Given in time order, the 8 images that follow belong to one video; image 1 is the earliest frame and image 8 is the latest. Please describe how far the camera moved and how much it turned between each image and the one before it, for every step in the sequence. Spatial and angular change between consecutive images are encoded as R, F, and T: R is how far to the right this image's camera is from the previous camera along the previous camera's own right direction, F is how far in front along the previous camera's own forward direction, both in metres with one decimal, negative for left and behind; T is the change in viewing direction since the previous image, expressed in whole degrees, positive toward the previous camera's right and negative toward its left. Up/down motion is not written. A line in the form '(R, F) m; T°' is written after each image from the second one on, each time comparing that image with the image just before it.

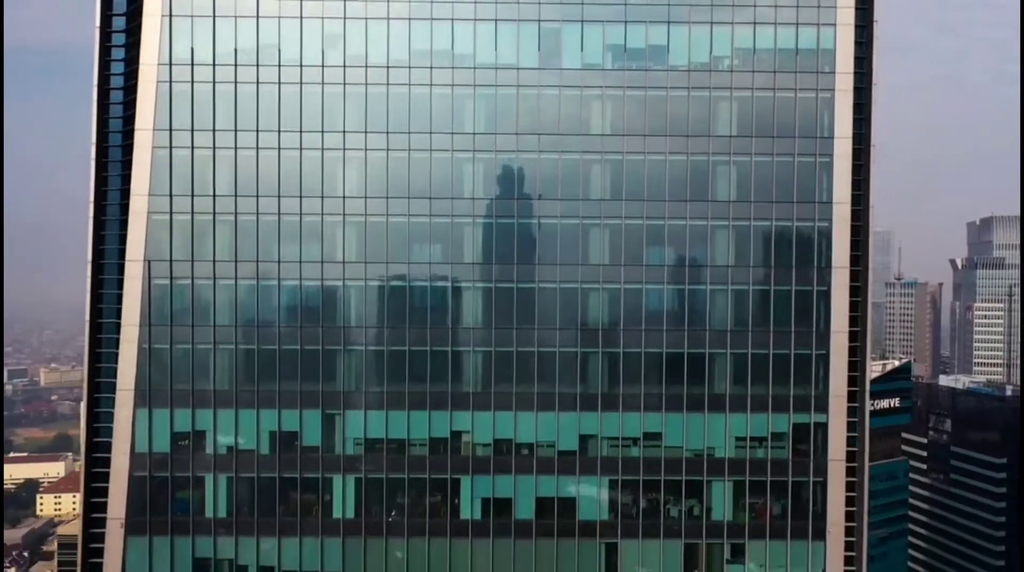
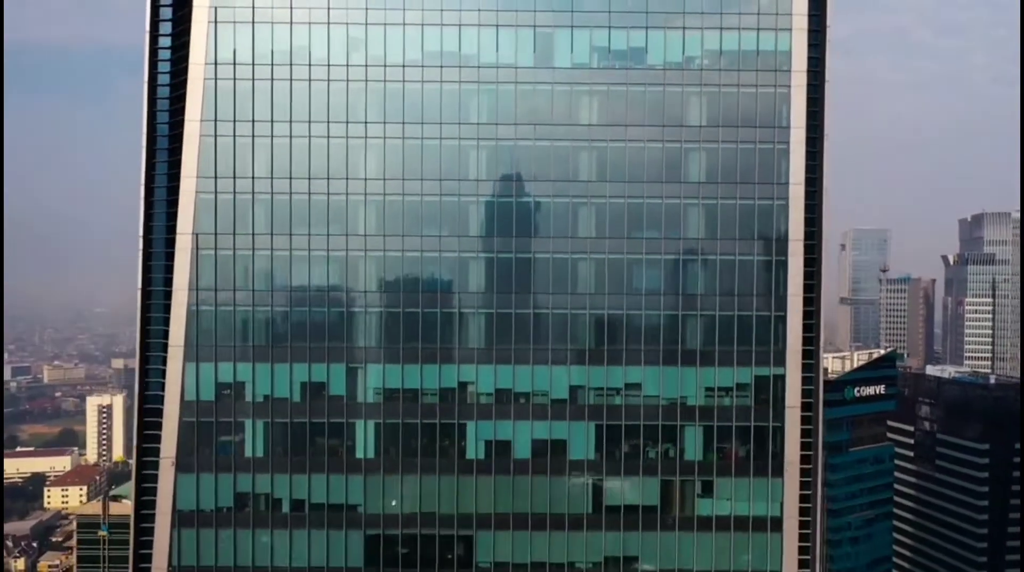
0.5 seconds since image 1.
(0.0, -1.5) m; 0°
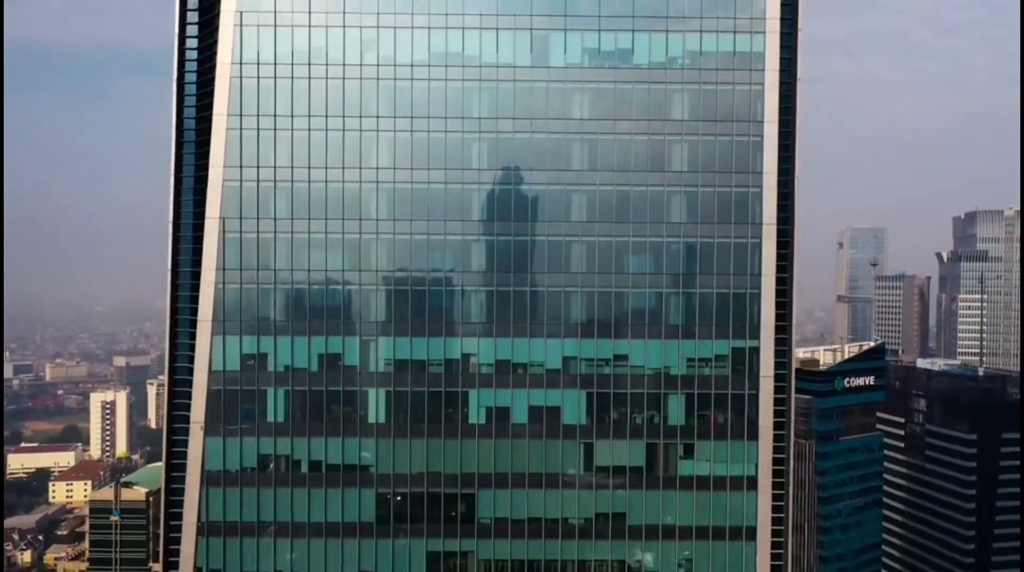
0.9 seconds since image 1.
(0.0, -1.1) m; 0°
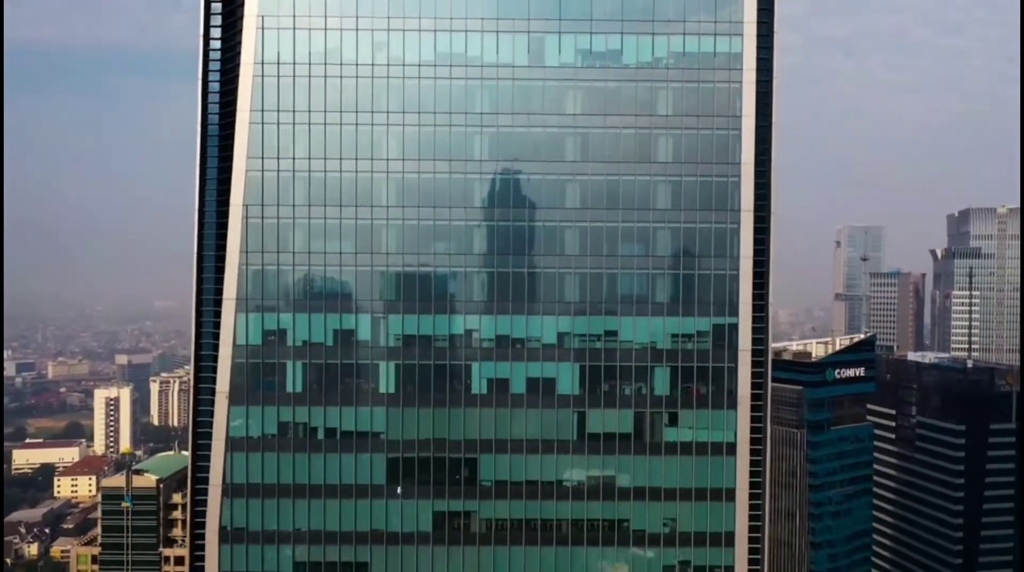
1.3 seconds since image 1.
(0.0, -1.1) m; 0°
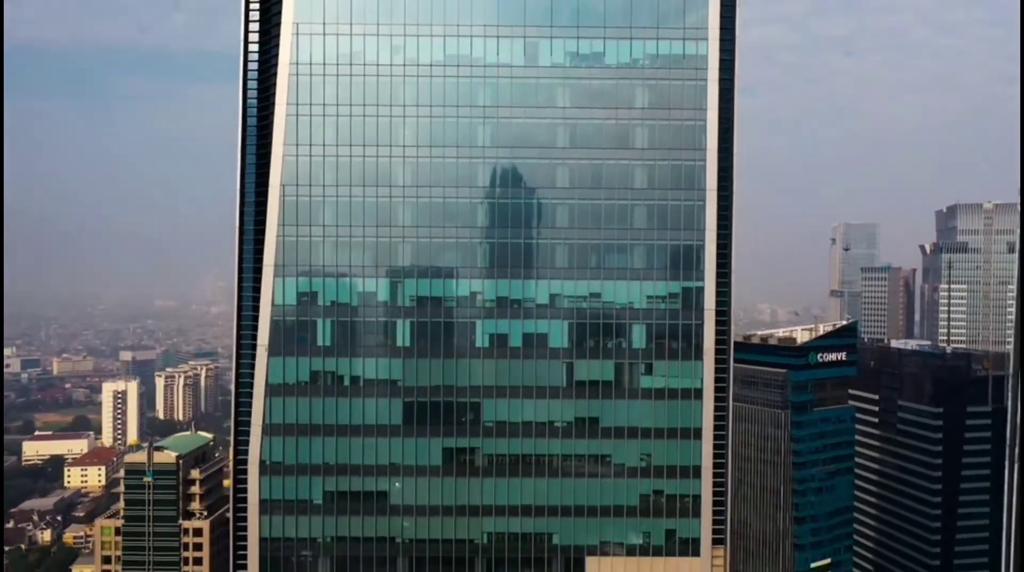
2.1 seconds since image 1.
(0.0, -2.3) m; 0°
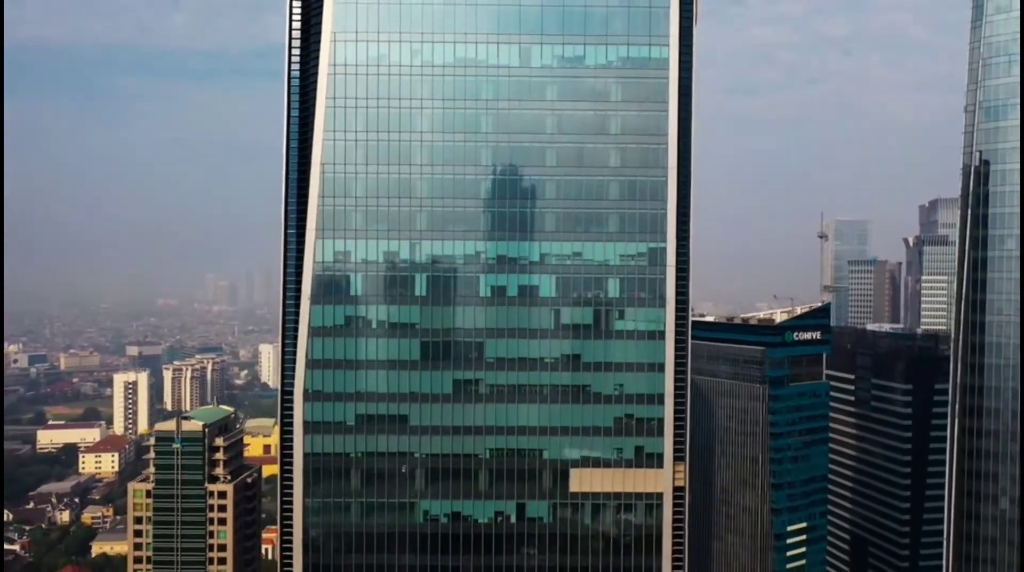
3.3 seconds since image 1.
(+0.1, -3.6) m; 0°
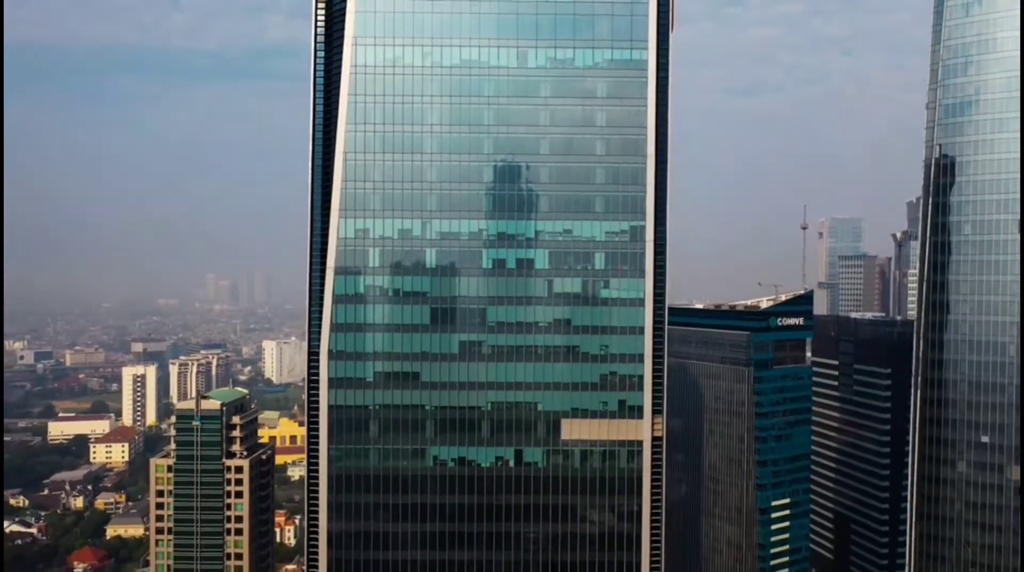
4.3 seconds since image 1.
(0.0, -2.8) m; 0°
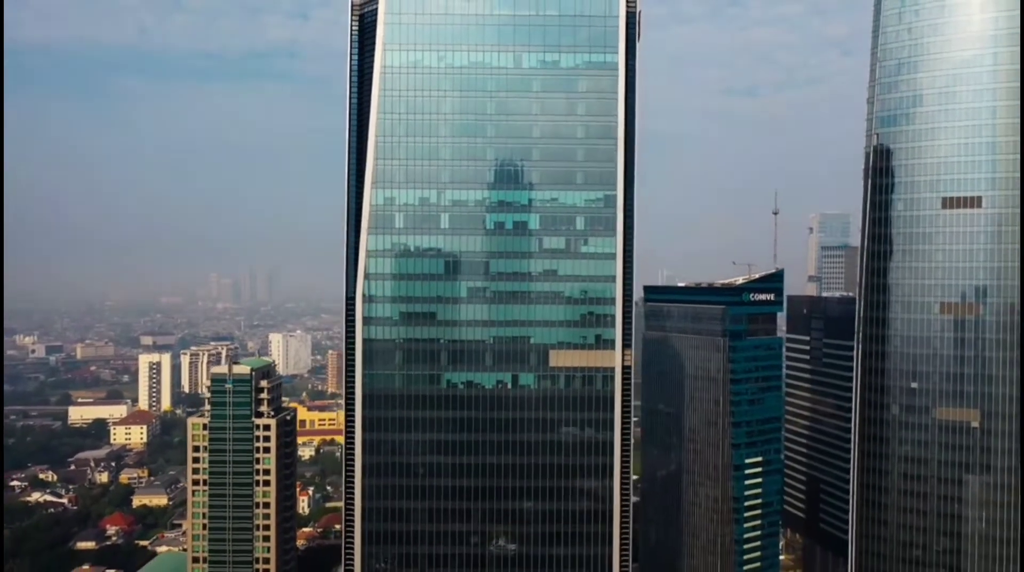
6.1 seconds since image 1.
(+0.1, -5.6) m; 0°
